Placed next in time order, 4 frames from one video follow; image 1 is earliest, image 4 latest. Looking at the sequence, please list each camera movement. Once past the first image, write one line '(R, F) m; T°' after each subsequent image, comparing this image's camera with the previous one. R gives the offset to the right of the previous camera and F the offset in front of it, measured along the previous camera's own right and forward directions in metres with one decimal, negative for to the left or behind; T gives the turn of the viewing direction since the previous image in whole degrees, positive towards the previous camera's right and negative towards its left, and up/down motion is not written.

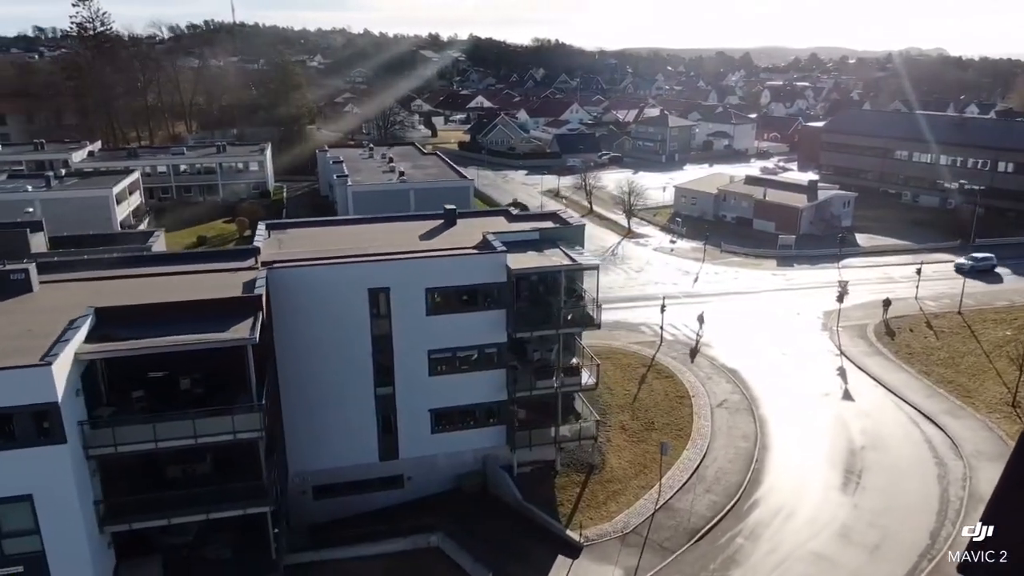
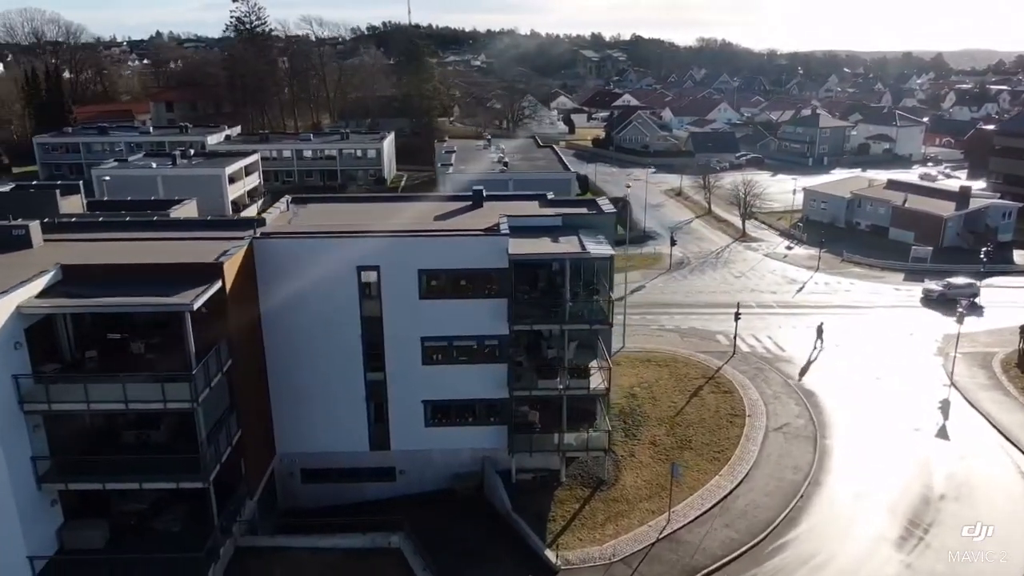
(+4.2, +2.6) m; -12°
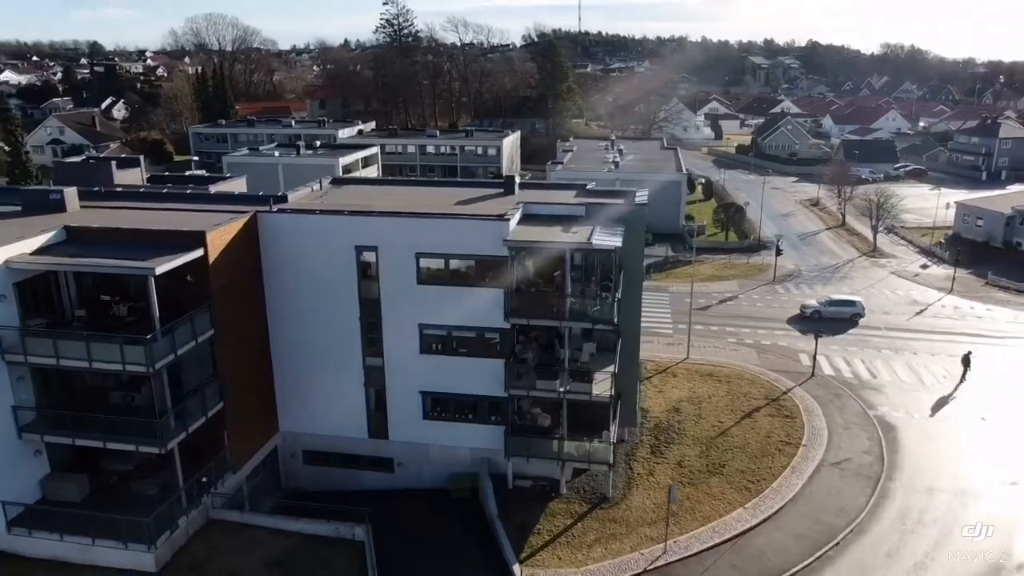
(+4.0, +2.0) m; -12°
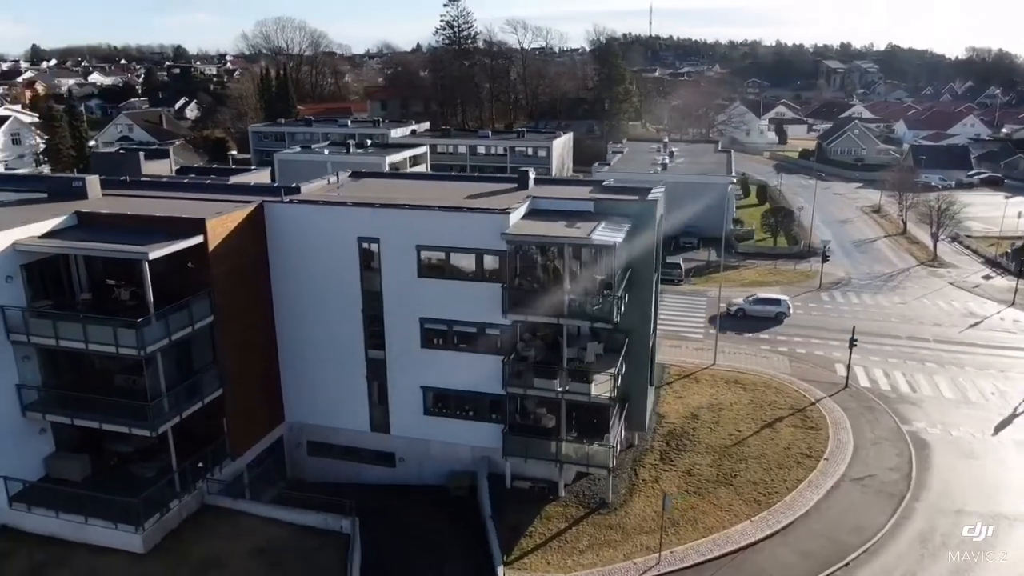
(+1.6, +0.5) m; -5°
